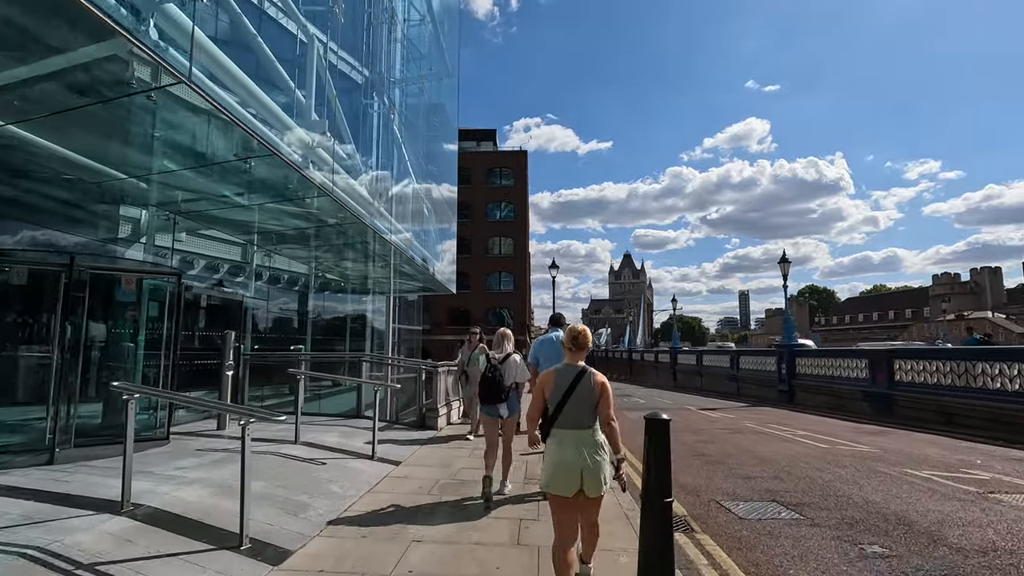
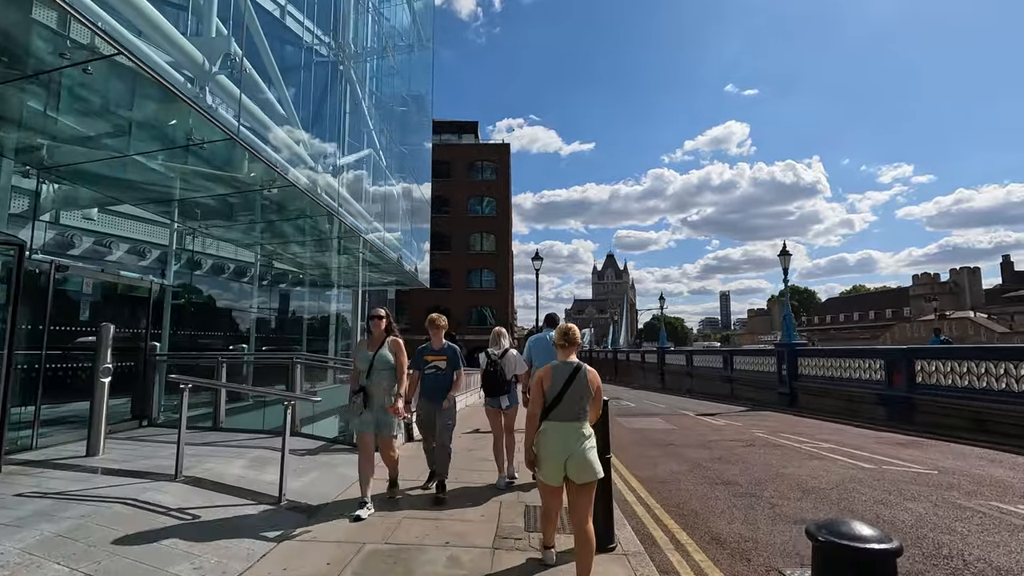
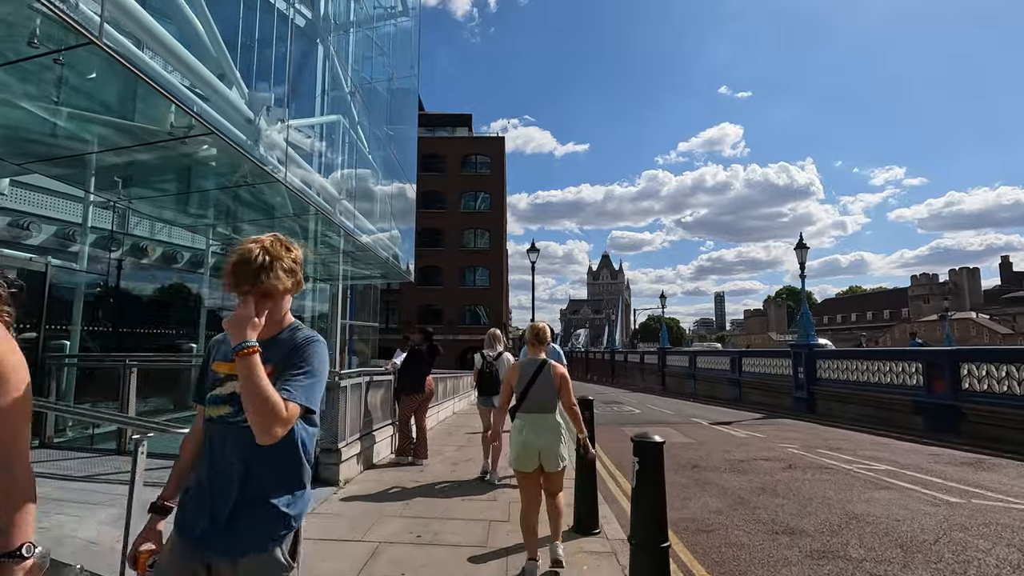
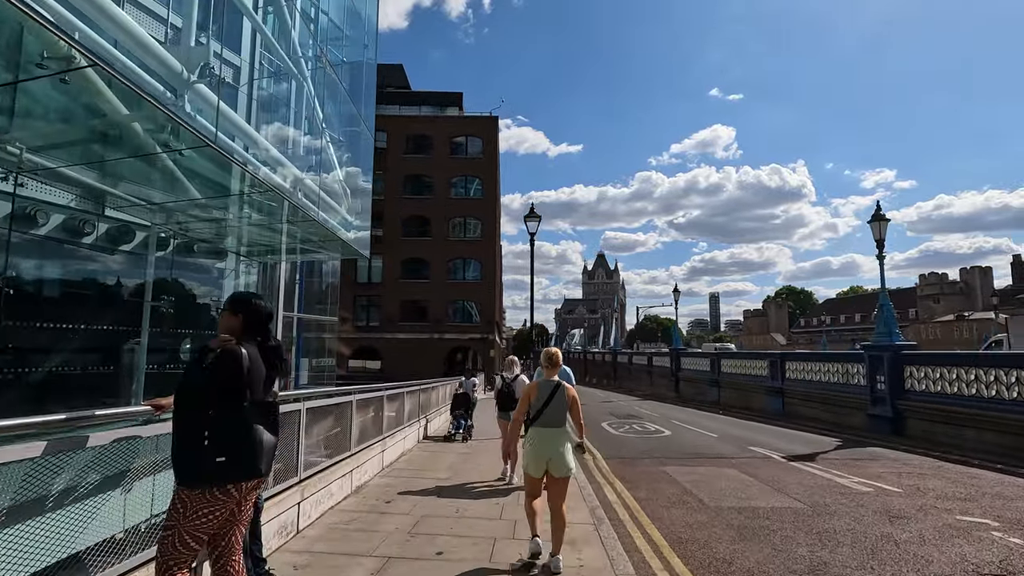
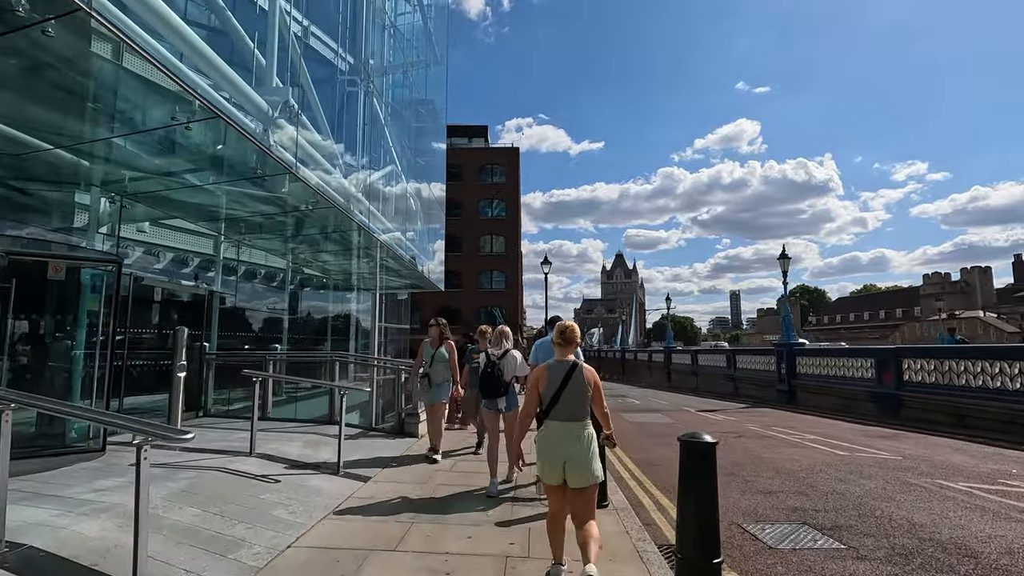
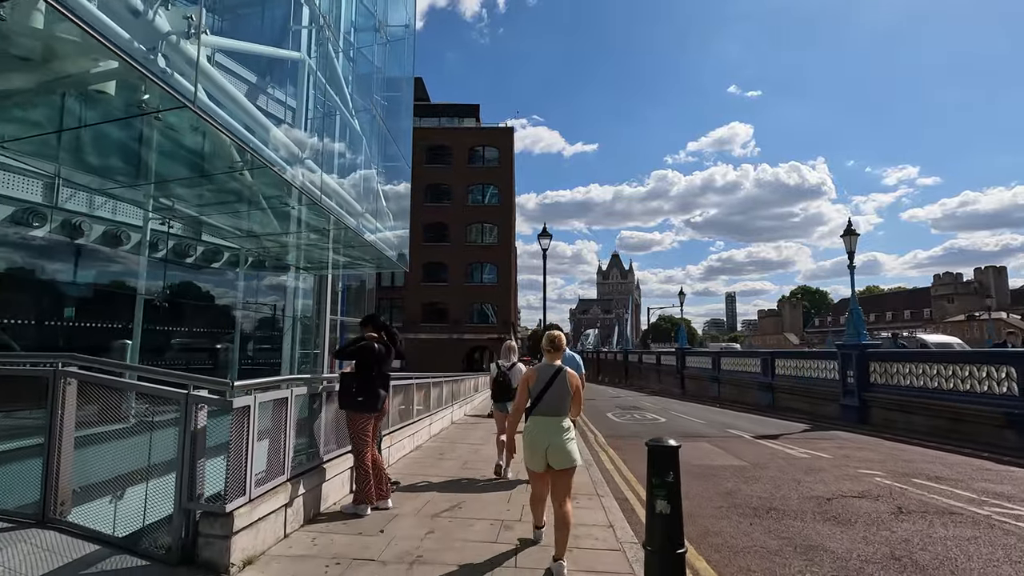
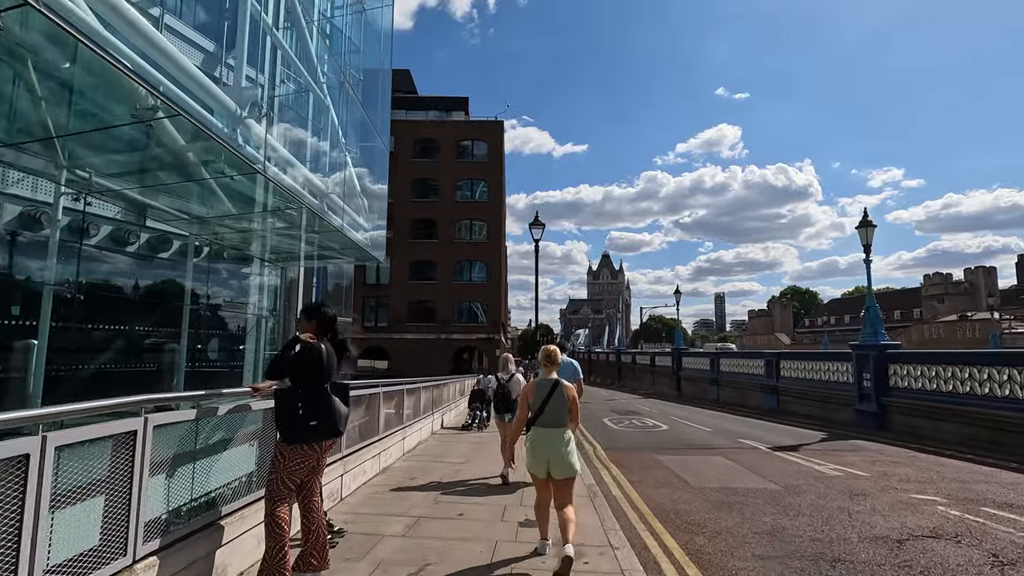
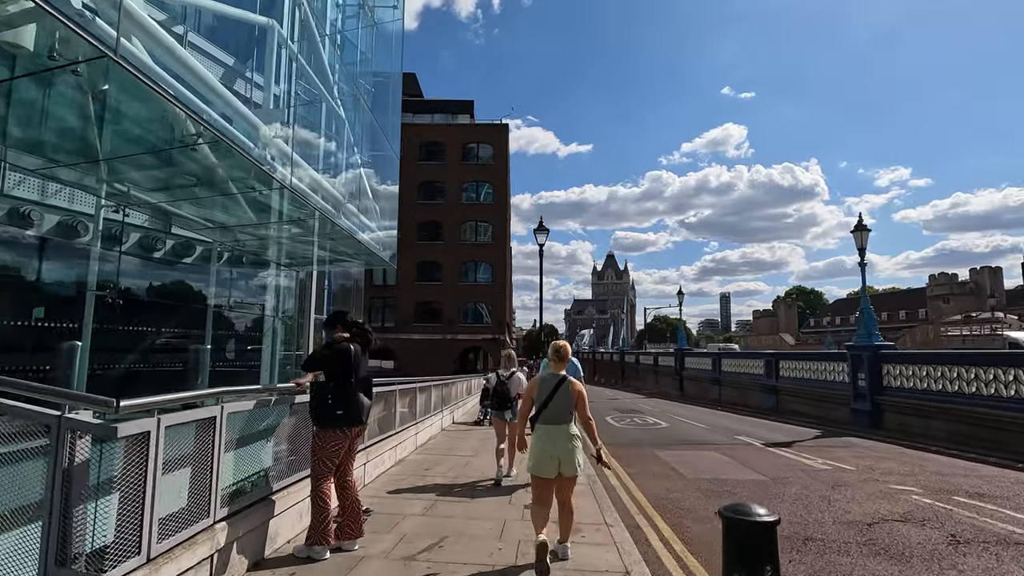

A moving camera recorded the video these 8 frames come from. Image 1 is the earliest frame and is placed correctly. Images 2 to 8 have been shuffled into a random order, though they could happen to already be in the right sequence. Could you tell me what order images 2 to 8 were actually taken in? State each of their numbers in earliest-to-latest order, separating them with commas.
5, 2, 3, 6, 8, 7, 4
